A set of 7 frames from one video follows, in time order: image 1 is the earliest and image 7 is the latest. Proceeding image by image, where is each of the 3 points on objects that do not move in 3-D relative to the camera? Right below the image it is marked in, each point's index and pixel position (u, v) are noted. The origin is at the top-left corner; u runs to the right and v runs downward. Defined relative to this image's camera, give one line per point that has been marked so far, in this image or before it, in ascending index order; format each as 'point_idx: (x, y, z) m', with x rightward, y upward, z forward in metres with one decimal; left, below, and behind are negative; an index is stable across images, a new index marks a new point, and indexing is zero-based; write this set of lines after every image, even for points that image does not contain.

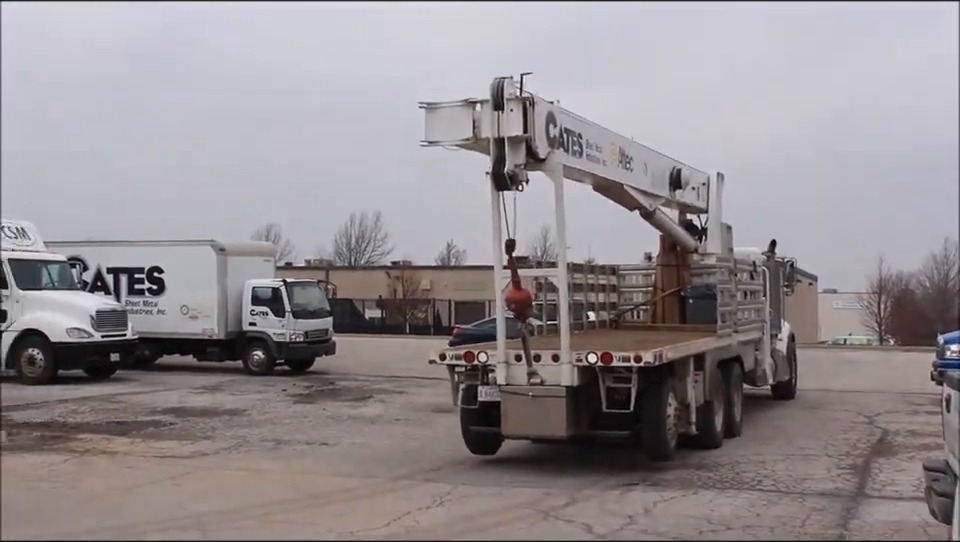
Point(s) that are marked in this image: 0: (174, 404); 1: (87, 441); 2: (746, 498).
0: (-4.0, -1.6, +11.2) m
1: (-4.0, -1.7, +8.8) m
2: (+2.2, -2.0, +7.3) m
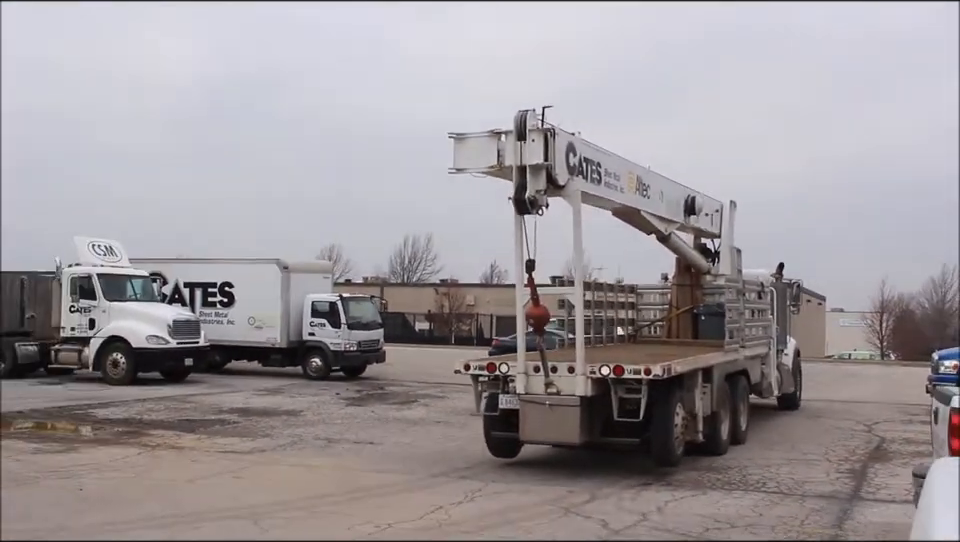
0: (-3.5, -1.8, +12.2) m
1: (-3.6, -1.8, +9.8) m
2: (+2.5, -2.1, +7.9) m
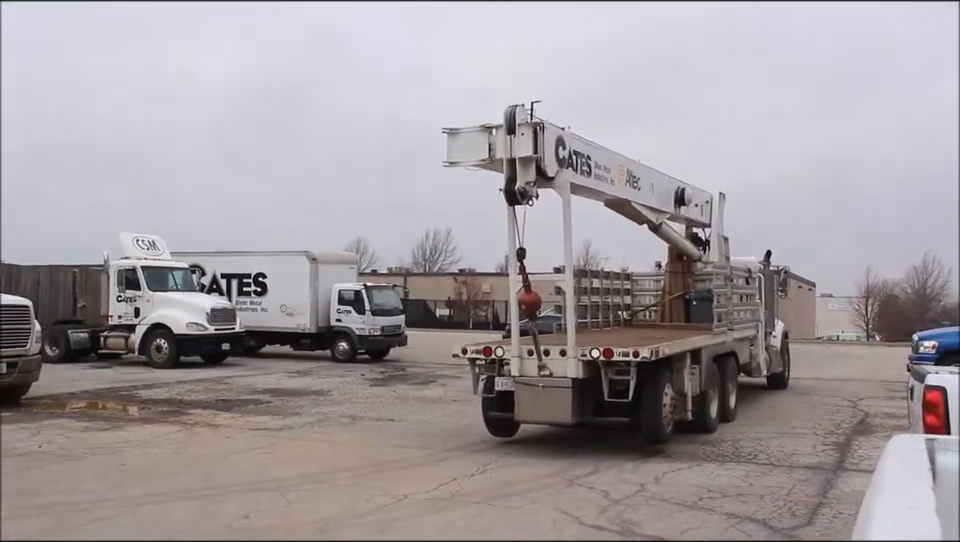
0: (-3.2, -1.7, +13.0) m
1: (-3.5, -1.7, +10.6) m
2: (+2.6, -2.0, +8.5) m
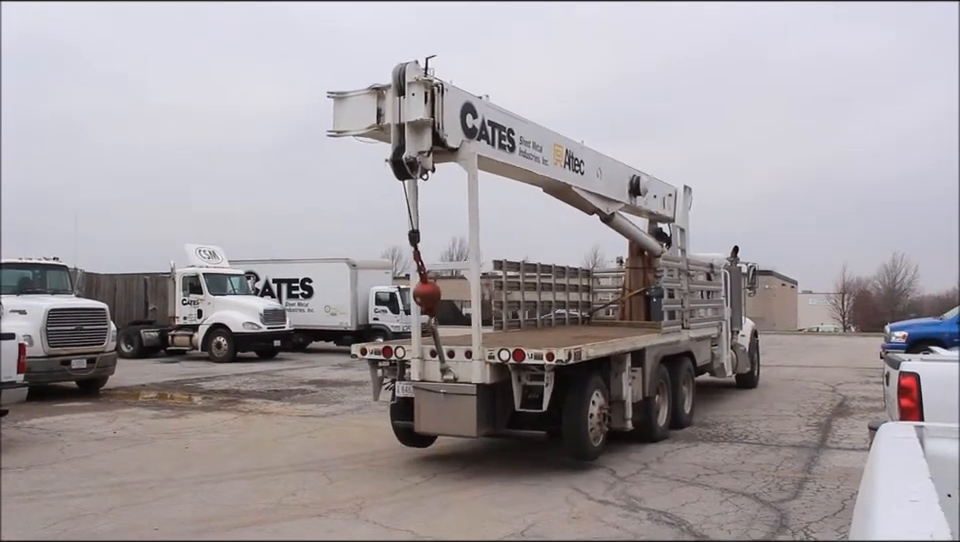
0: (-2.8, -1.8, +14.2) m
1: (-3.1, -1.8, +11.8) m
2: (+2.8, -2.0, +9.4) m
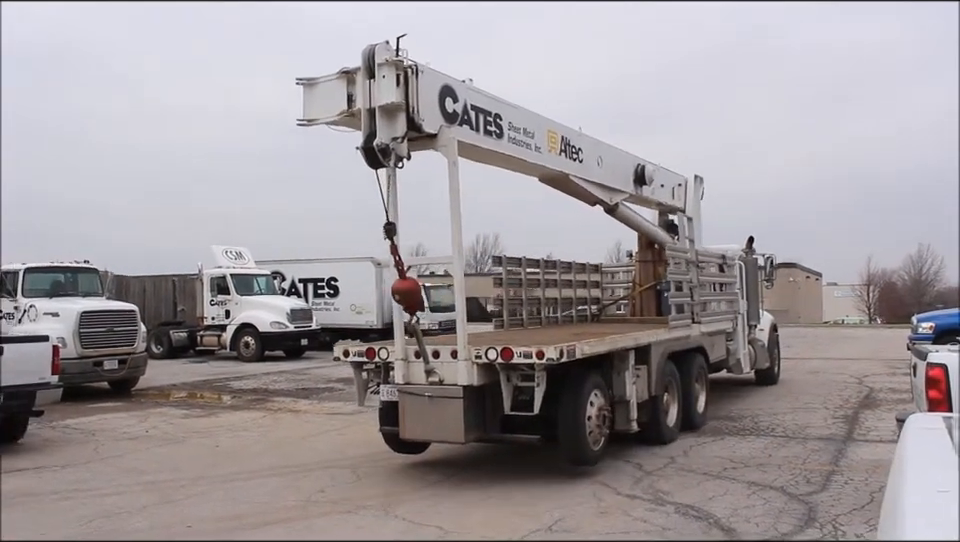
0: (-2.4, -1.8, +14.3) m
1: (-2.8, -1.8, +12.0) m
2: (+3.1, -1.9, +9.4) m
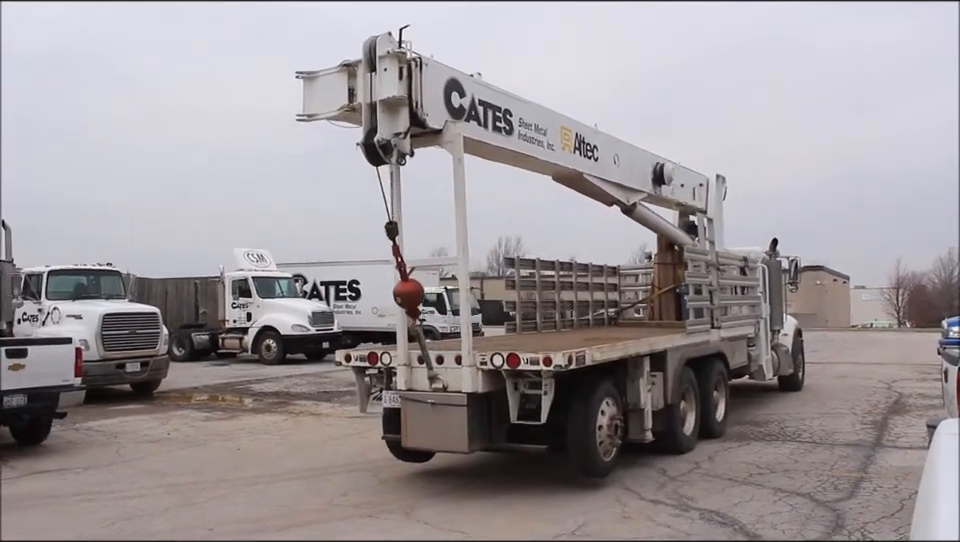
0: (-2.0, -1.9, +14.3) m
1: (-2.5, -1.9, +12.0) m
2: (+3.4, -2.0, +9.3) m
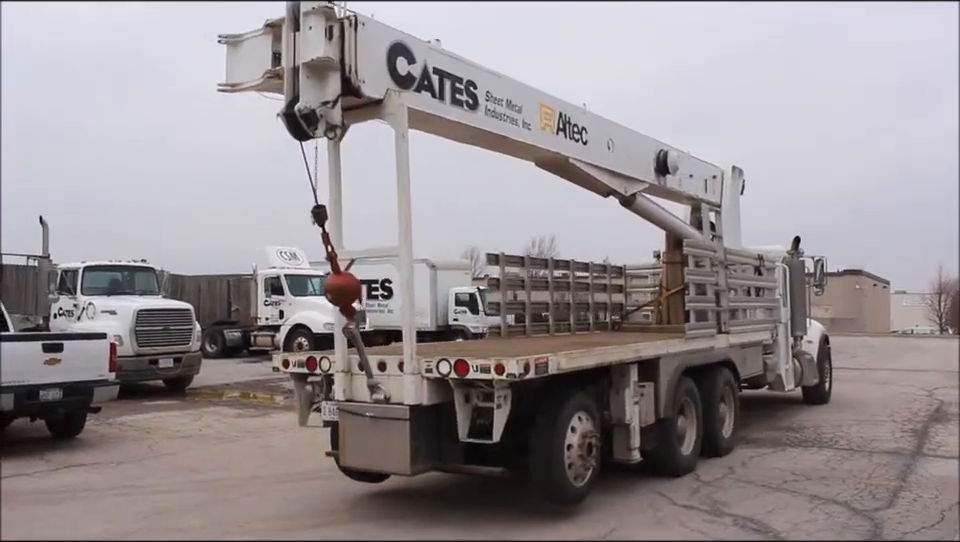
0: (-1.6, -1.9, +14.3) m
1: (-2.1, -1.9, +12.0) m
2: (+3.7, -2.0, +9.2) m
